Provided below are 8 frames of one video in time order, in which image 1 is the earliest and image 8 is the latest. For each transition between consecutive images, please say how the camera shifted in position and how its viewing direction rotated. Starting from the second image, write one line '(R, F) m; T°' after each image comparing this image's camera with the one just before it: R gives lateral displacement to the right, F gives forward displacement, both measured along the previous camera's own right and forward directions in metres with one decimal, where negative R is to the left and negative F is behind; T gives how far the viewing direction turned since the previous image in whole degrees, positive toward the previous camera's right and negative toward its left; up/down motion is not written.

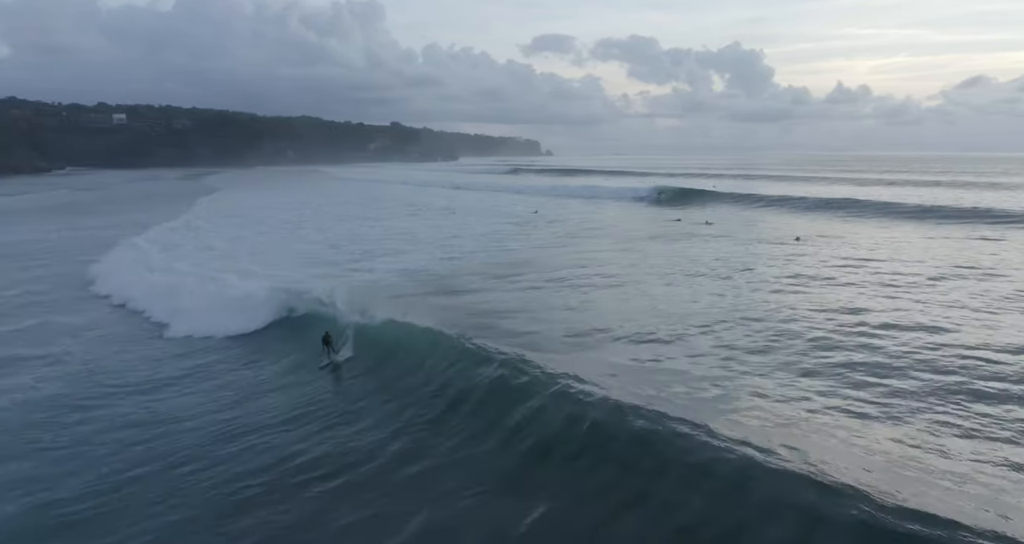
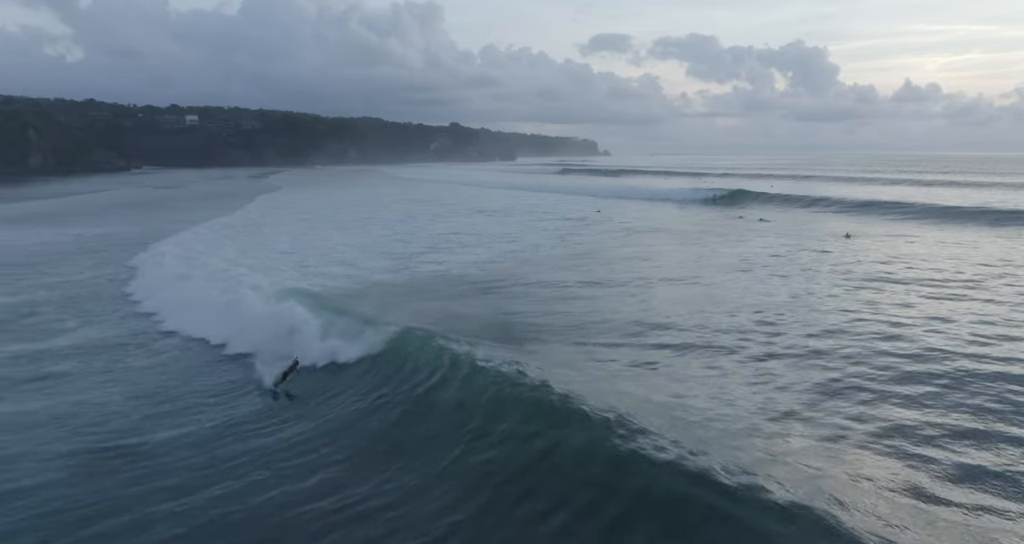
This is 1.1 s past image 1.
(0.0, -0.4) m; -4°
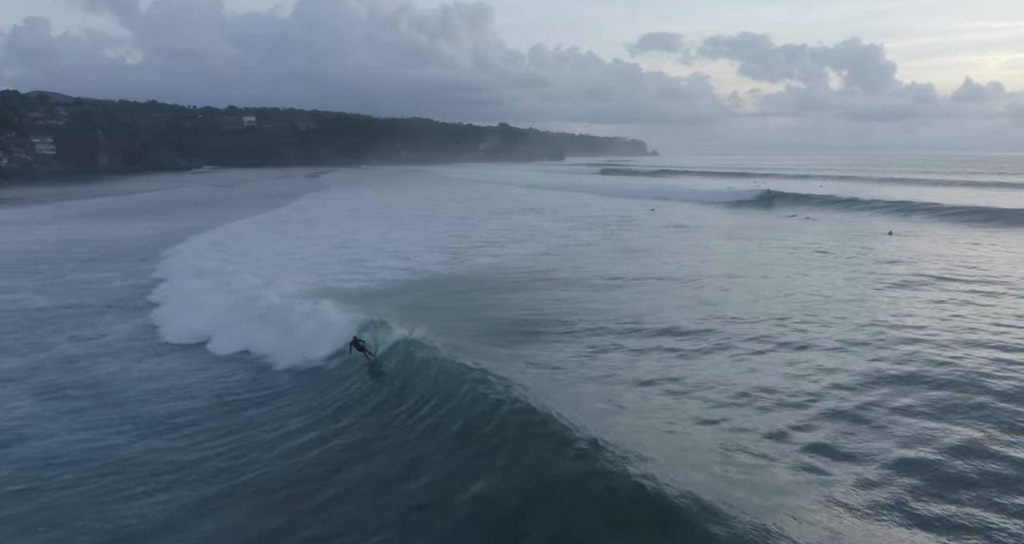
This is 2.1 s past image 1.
(0.0, -0.5) m; -4°
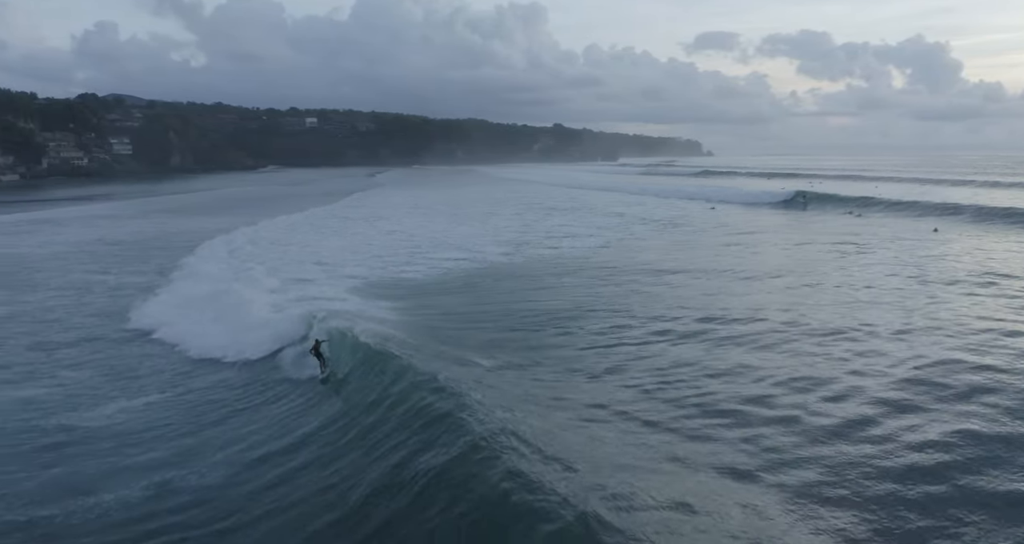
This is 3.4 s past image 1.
(-0.1, -0.7) m; -4°
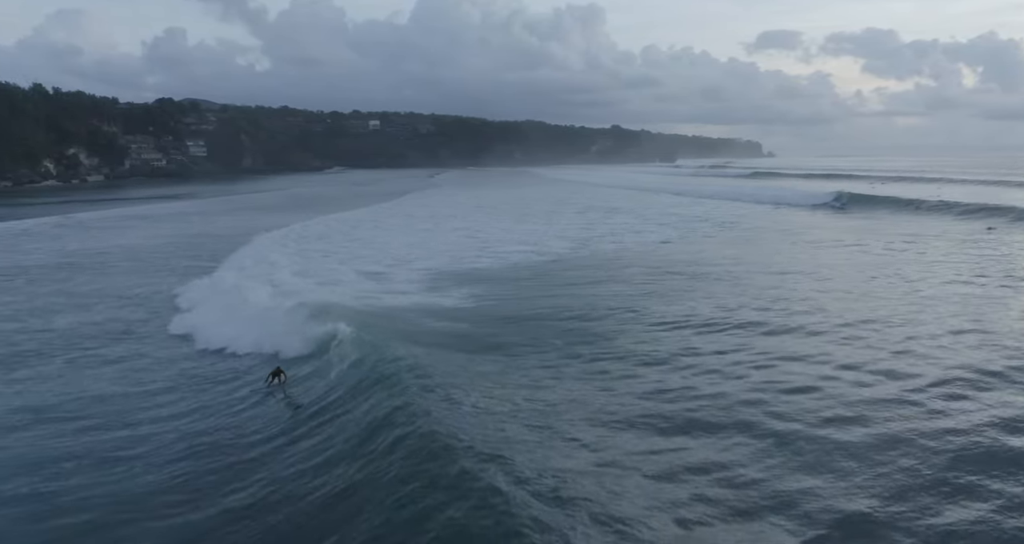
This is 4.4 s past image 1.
(-0.1, -0.9) m; -4°
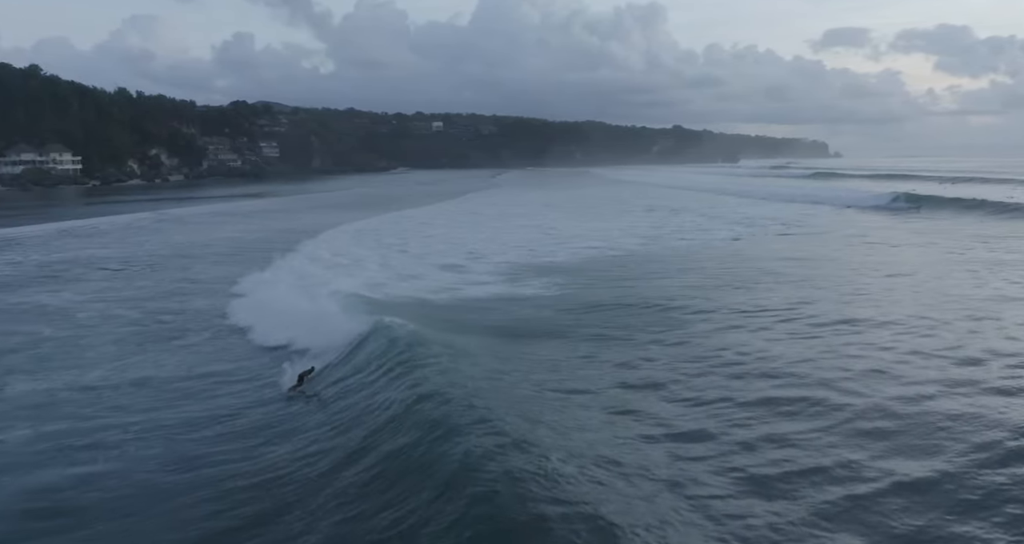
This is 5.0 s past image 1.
(-0.3, -1.0) m; -5°
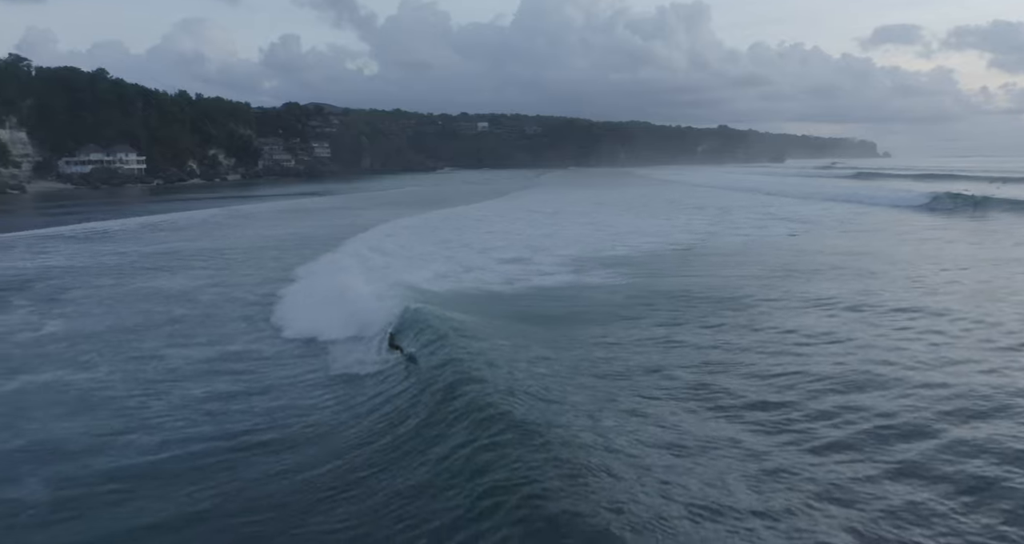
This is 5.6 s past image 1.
(-0.6, -1.3) m; -3°
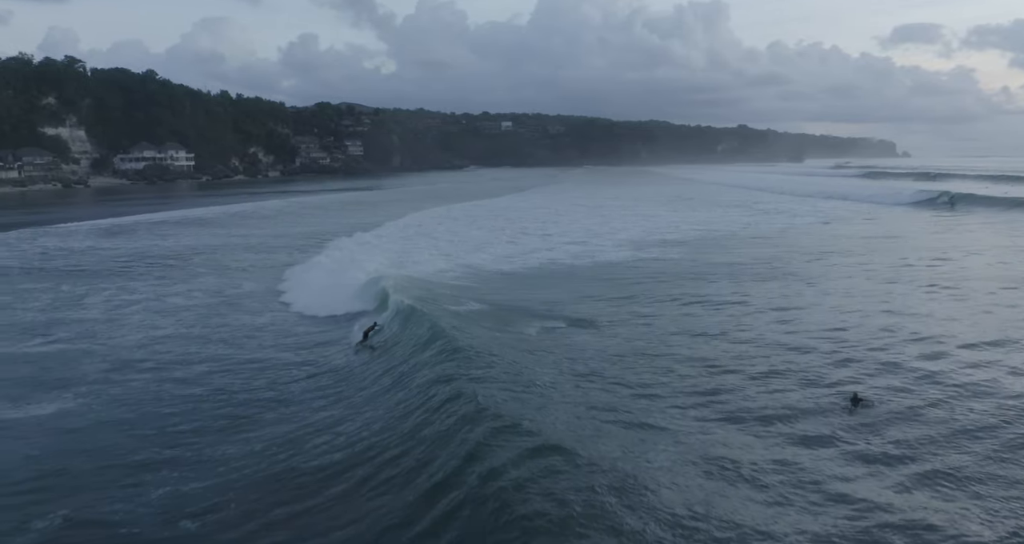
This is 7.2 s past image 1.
(-1.6, -3.3) m; -1°
